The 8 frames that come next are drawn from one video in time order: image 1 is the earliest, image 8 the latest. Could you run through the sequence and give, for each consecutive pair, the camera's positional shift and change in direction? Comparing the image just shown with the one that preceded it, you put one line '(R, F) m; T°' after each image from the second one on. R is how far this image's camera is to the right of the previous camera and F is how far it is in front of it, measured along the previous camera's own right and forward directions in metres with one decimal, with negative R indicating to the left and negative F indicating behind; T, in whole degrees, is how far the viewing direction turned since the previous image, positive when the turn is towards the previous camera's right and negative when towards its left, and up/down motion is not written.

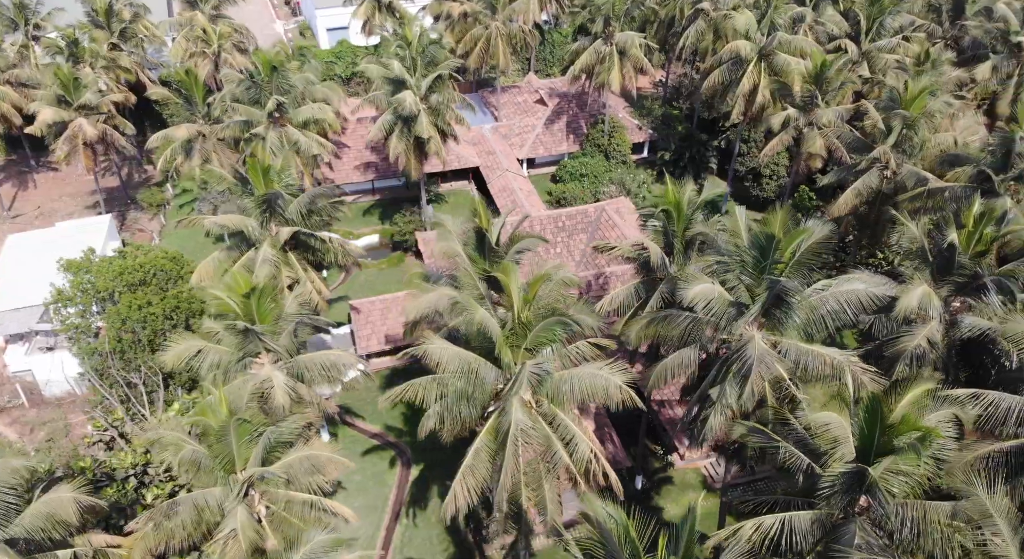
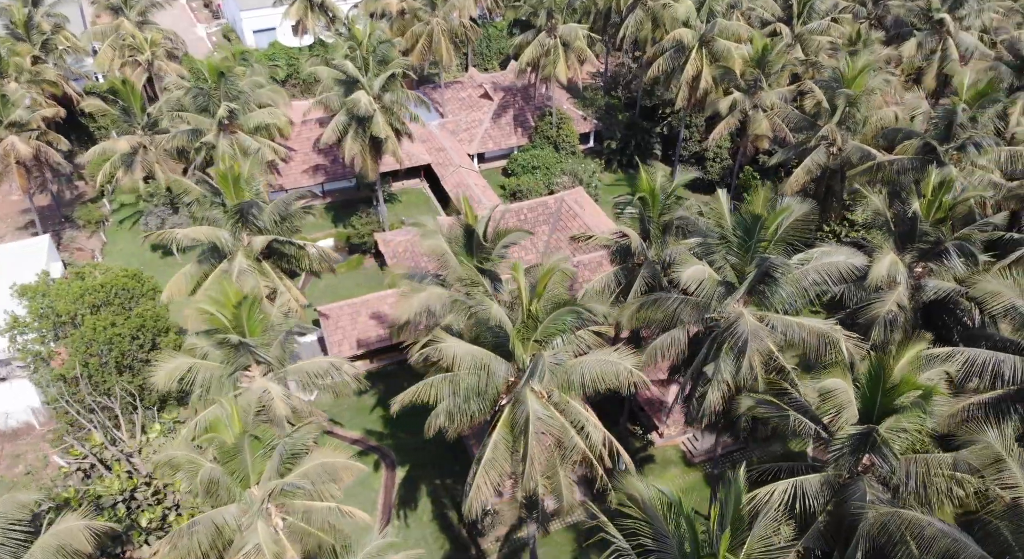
(-1.8, -0.2) m; +5°
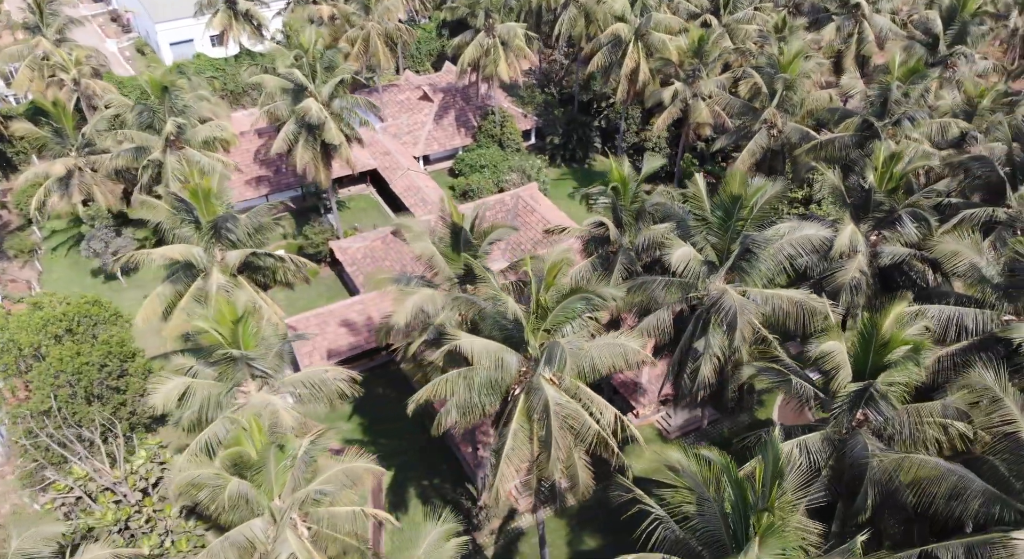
(-2.0, -0.4) m; +6°
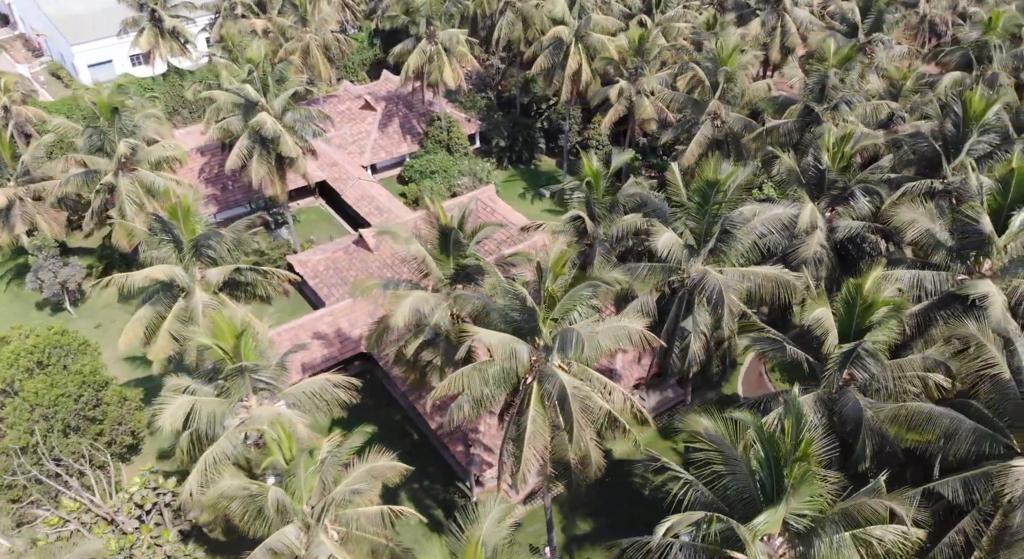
(-2.1, -0.6) m; +6°
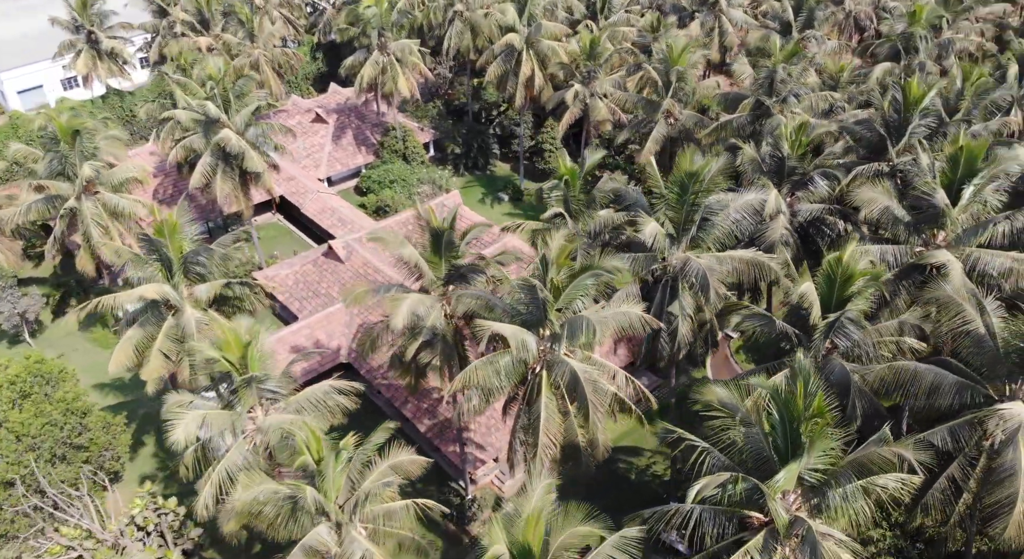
(-1.8, -0.7) m; +5°
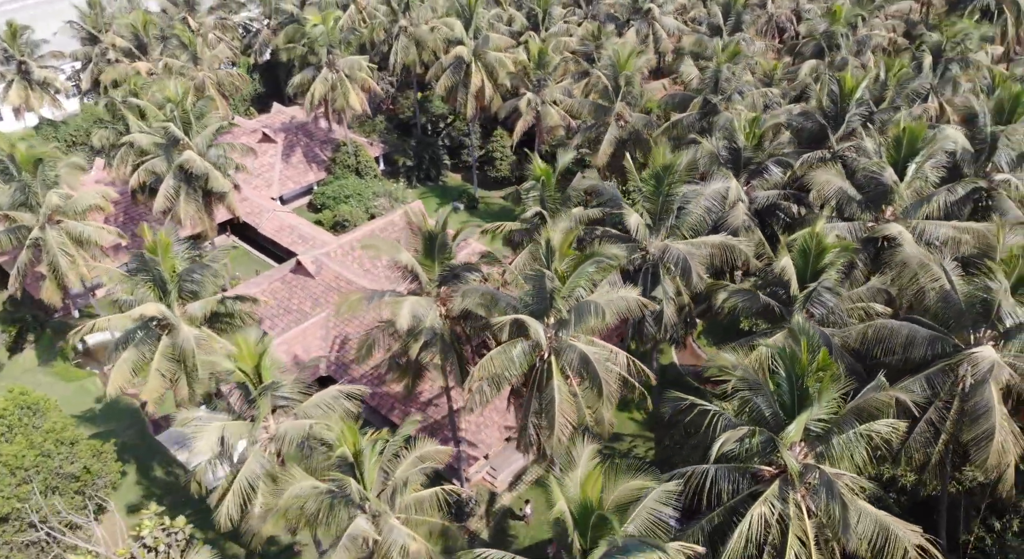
(-2.2, -1.0) m; +6°
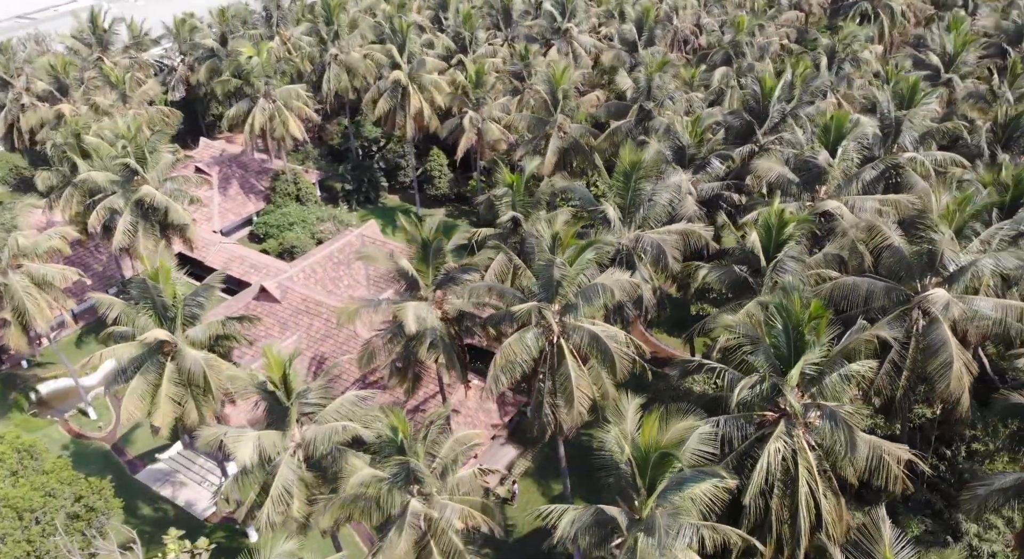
(-3.3, -1.6) m; +8°
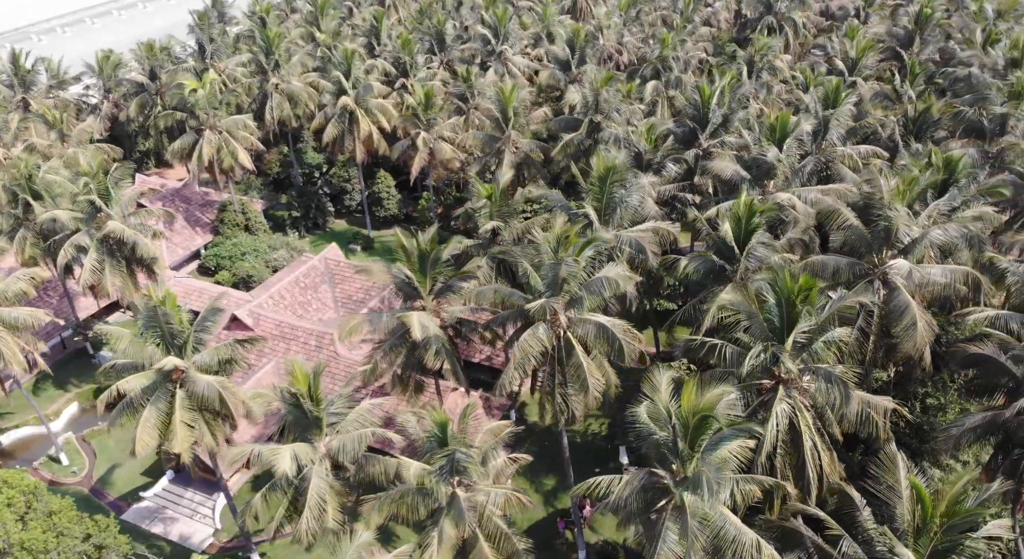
(-3.2, -1.3) m; +7°
